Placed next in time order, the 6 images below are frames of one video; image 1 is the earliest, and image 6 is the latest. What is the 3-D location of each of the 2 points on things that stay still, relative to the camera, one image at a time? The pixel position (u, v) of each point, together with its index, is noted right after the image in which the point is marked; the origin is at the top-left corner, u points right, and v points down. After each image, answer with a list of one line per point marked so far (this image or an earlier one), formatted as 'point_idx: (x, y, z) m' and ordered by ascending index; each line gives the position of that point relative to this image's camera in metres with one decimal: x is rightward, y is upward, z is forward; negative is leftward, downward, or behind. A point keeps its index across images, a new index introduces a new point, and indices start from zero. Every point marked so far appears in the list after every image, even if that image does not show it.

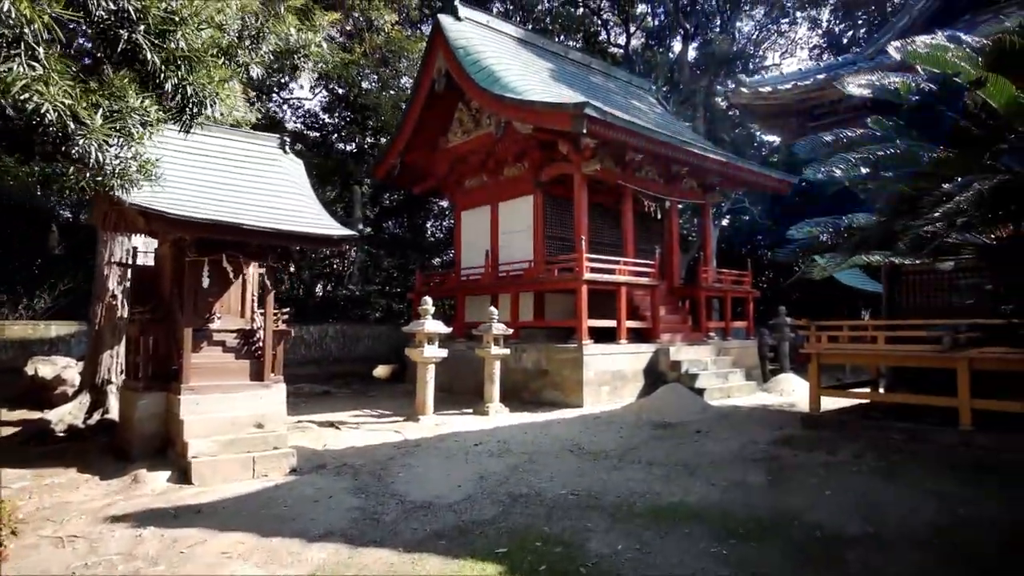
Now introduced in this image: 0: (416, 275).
0: (-1.9, +0.2, +12.0) m
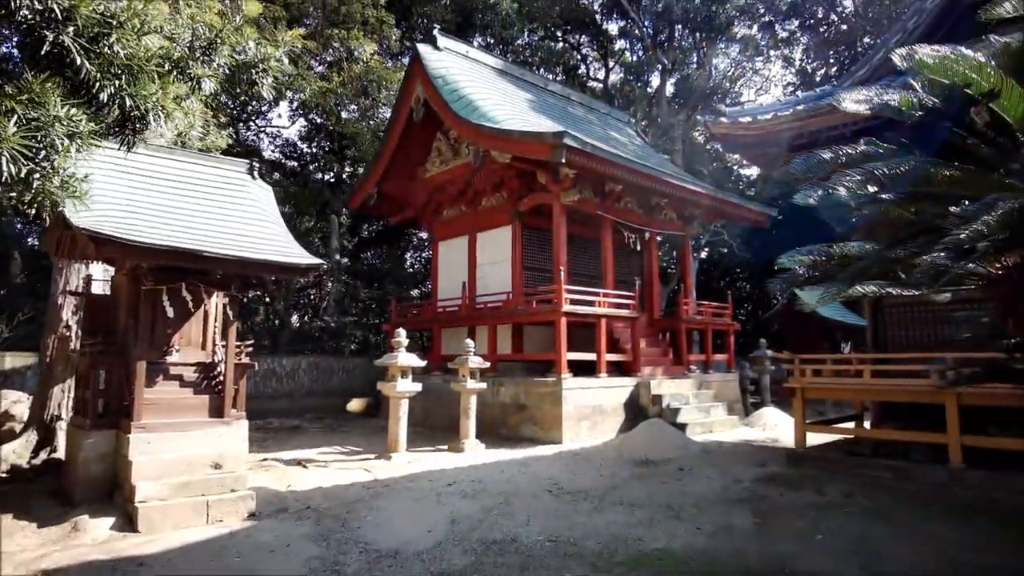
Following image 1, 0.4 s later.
0: (-2.3, -0.4, +11.7) m
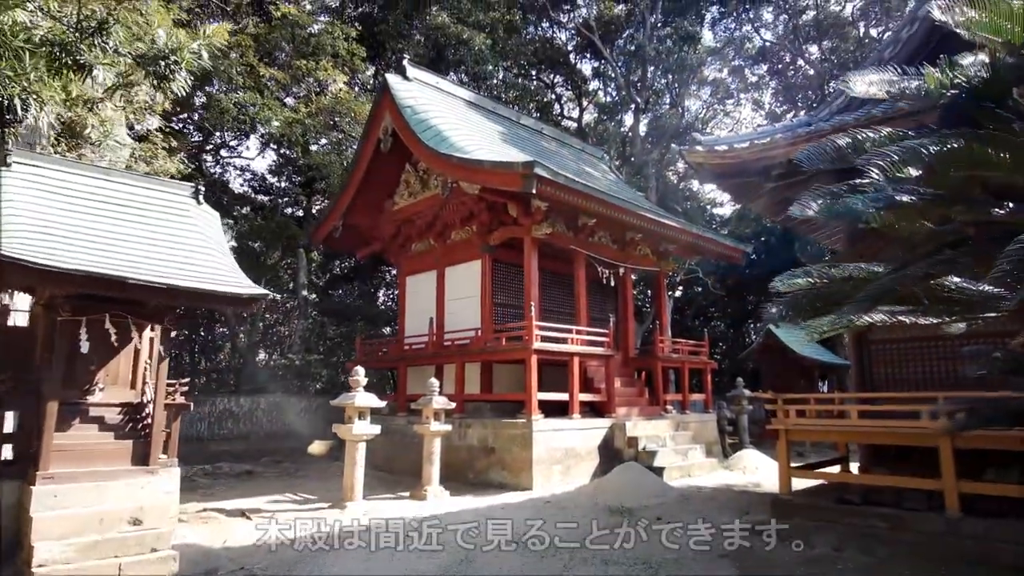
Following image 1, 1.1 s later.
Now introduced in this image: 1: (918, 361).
0: (-2.8, -1.0, +11.1) m
1: (+3.6, -0.7, +5.4) m
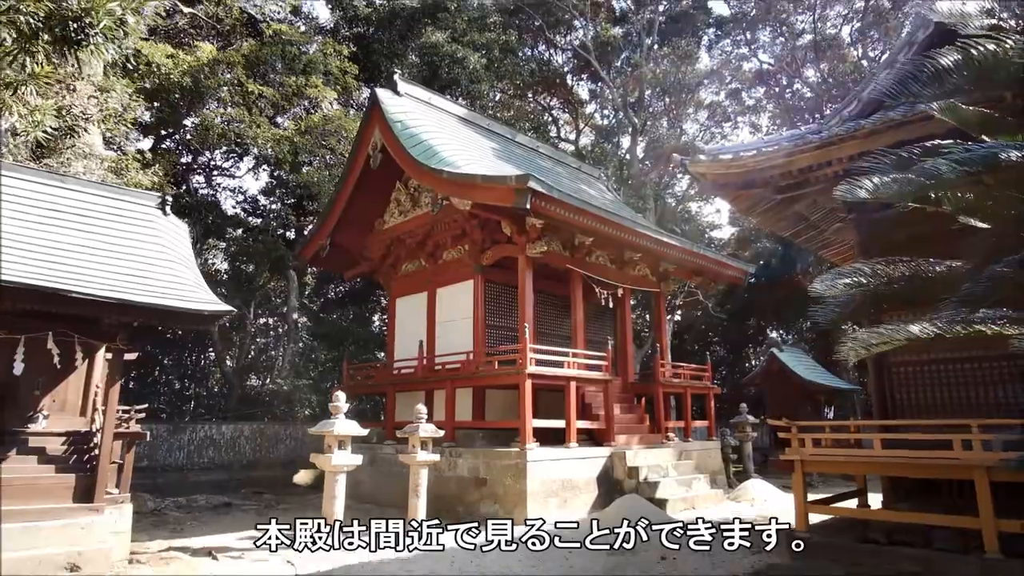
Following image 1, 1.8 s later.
0: (-2.9, -1.4, +10.7) m
1: (+3.6, -0.8, +5.0) m
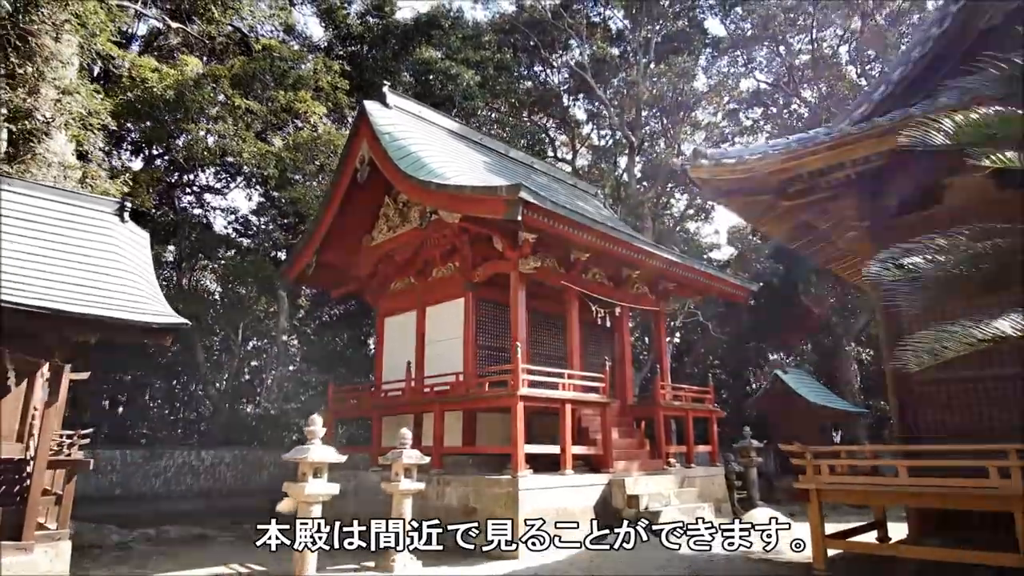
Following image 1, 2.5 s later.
0: (-3.1, -1.7, +10.2) m
1: (+3.5, -0.9, +4.6) m
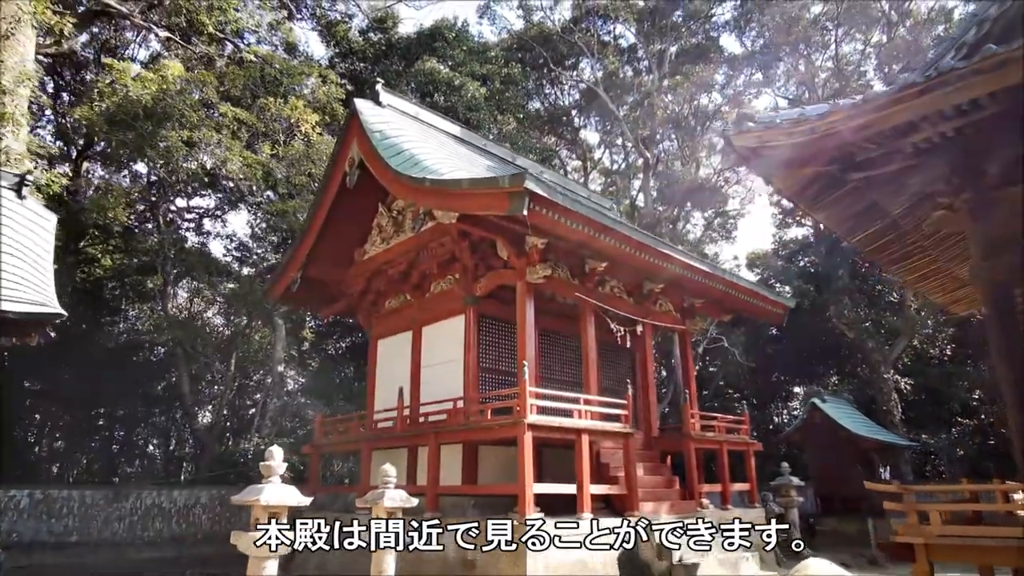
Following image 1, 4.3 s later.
0: (-2.9, -2.0, +9.1) m
1: (+3.5, -0.8, +3.4) m
